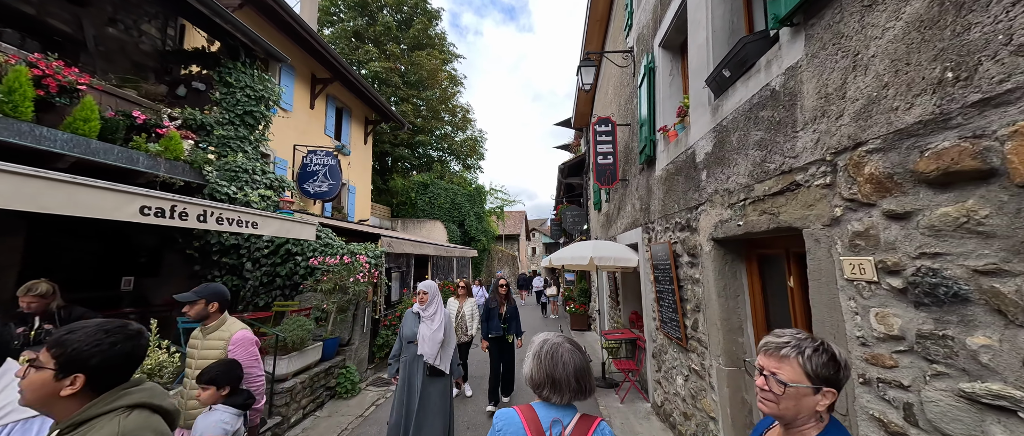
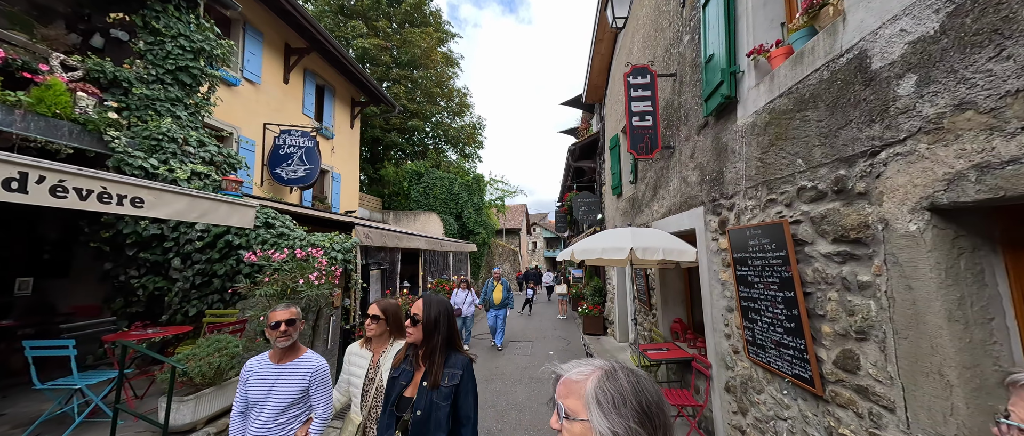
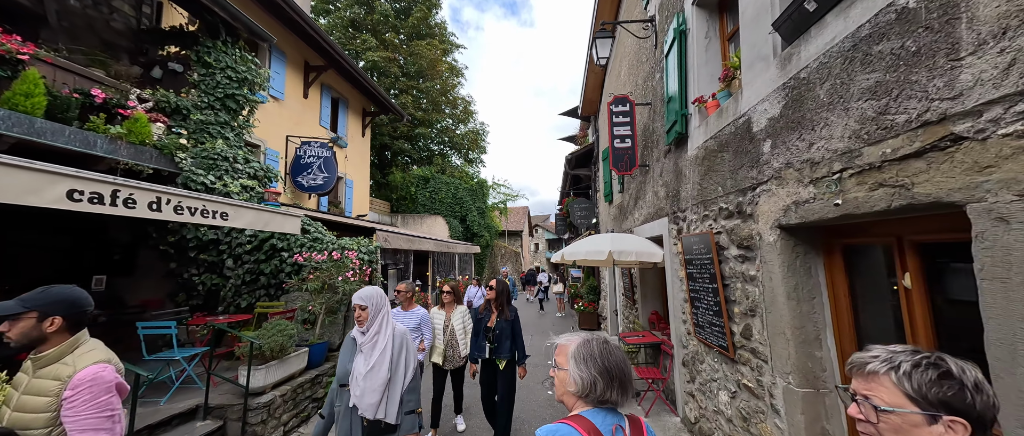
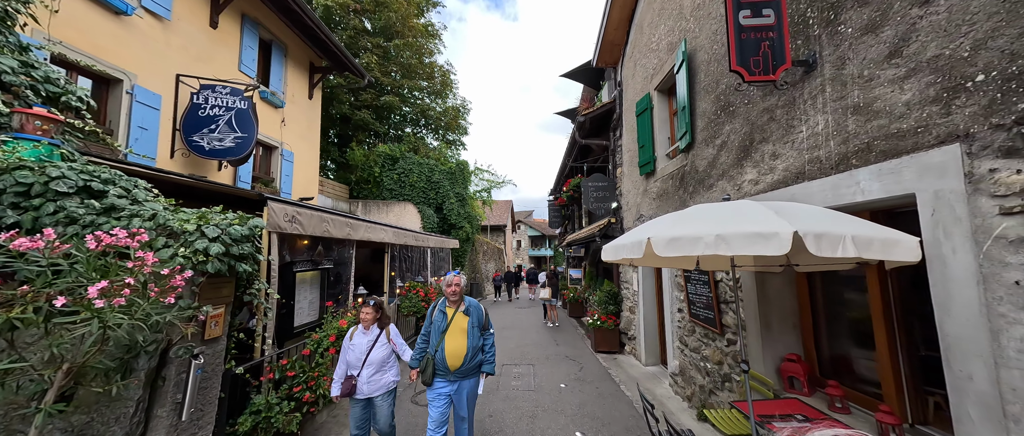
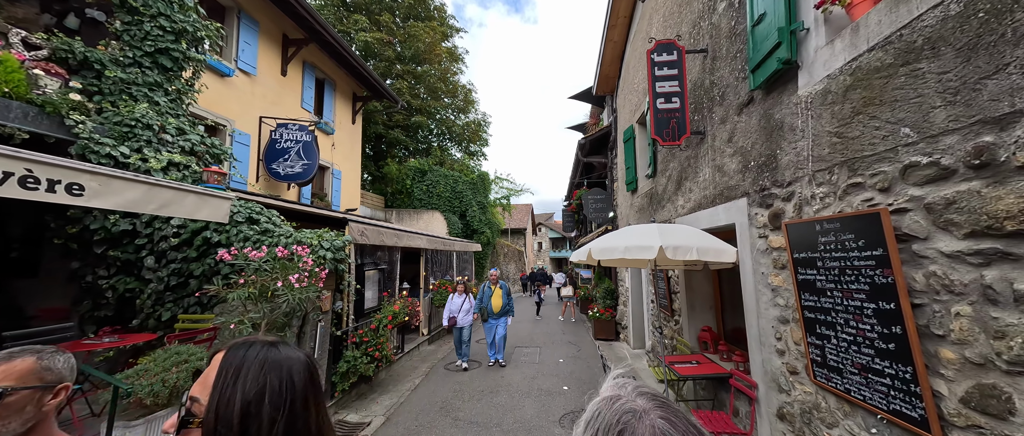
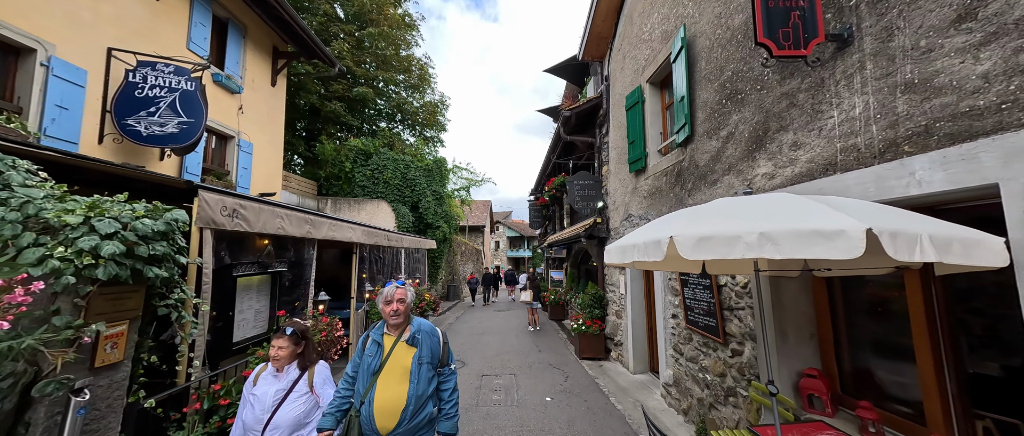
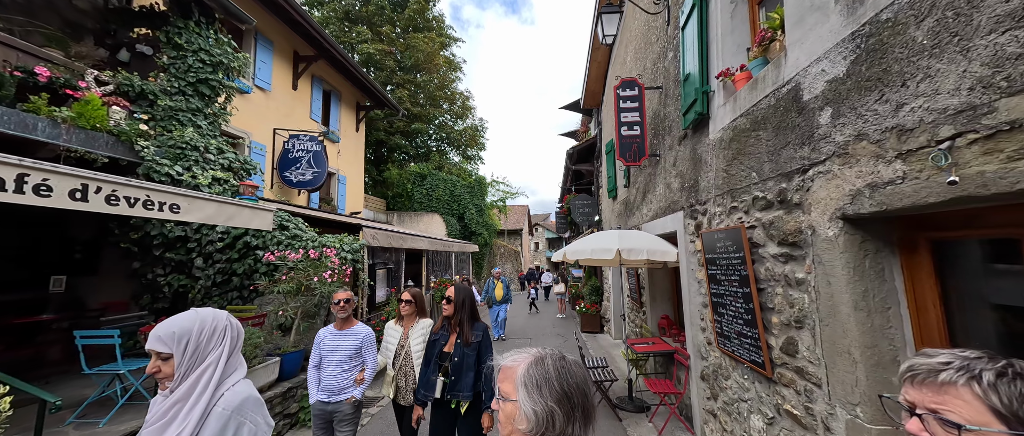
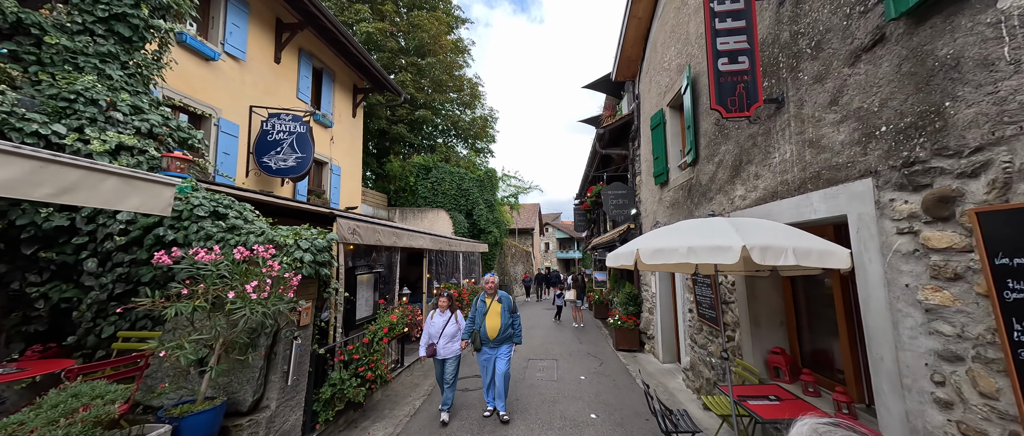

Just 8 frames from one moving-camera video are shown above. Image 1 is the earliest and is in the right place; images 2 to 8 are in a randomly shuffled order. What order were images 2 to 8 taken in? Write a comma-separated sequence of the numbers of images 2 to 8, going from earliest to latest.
3, 7, 2, 5, 8, 4, 6
